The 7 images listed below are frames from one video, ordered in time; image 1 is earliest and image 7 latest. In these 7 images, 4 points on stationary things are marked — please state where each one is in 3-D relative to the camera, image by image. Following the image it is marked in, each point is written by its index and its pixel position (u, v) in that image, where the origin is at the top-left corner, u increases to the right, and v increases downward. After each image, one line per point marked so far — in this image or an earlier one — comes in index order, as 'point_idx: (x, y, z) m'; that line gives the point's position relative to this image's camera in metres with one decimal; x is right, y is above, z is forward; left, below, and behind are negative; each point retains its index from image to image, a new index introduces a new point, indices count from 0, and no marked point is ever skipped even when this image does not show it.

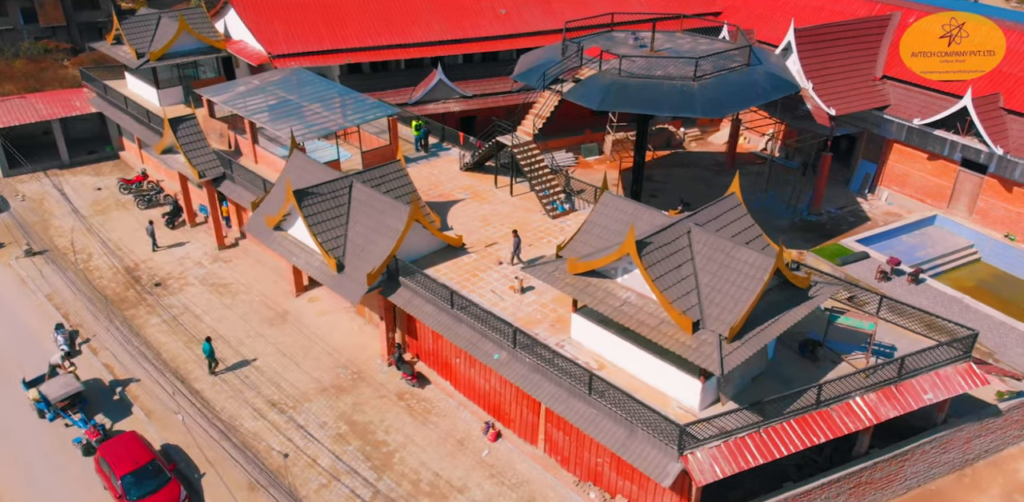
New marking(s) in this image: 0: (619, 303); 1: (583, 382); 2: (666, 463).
0: (+3.0, -1.4, +18.9) m
1: (+2.1, -3.4, +19.5) m
2: (+3.8, -5.0, +17.7) m
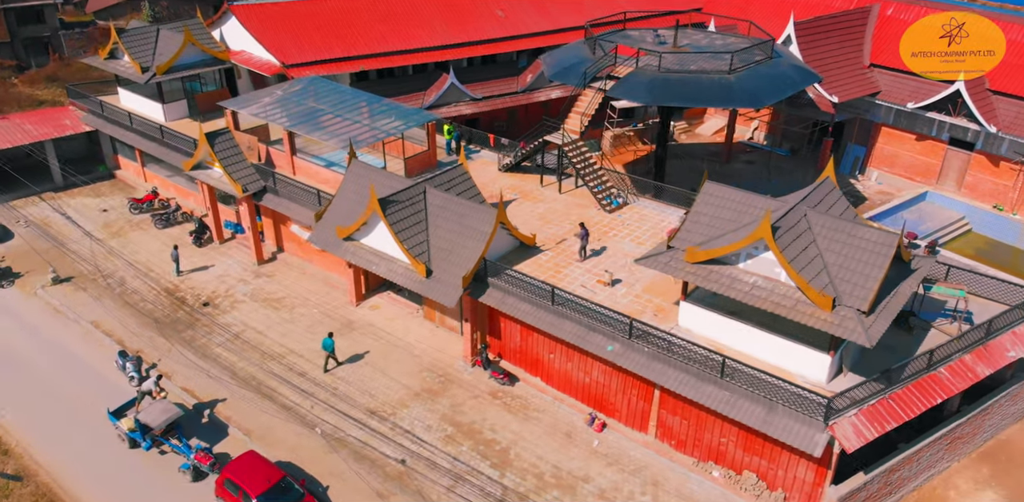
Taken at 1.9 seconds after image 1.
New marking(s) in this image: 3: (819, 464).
0: (+6.3, -1.0, +19.9) m
1: (+5.6, -3.1, +20.4) m
2: (+7.6, -4.6, +18.8) m
3: (+7.9, -5.5, +19.5) m
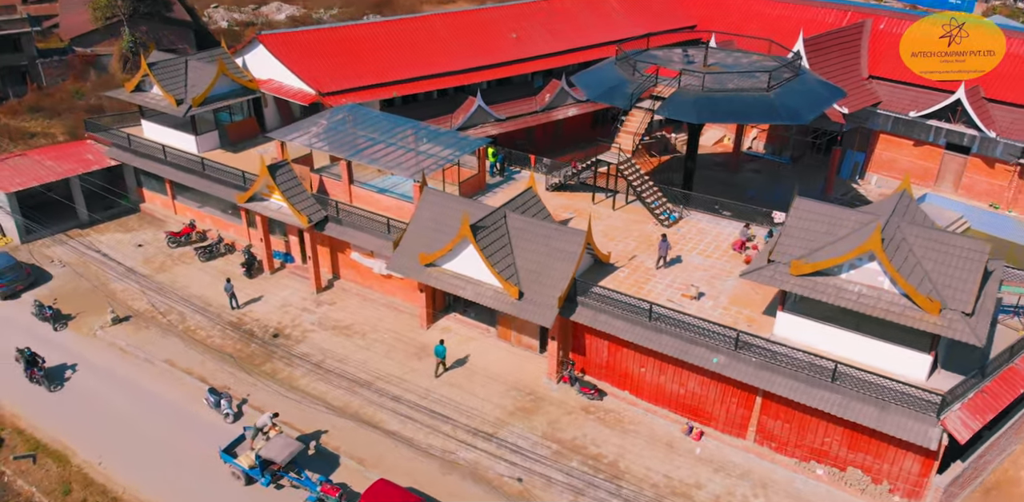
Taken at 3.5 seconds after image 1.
0: (+9.7, -1.3, +21.4) m
1: (+8.9, -3.4, +21.8) m
2: (+11.1, -4.8, +20.4) m
3: (+11.5, -5.7, +21.1) m
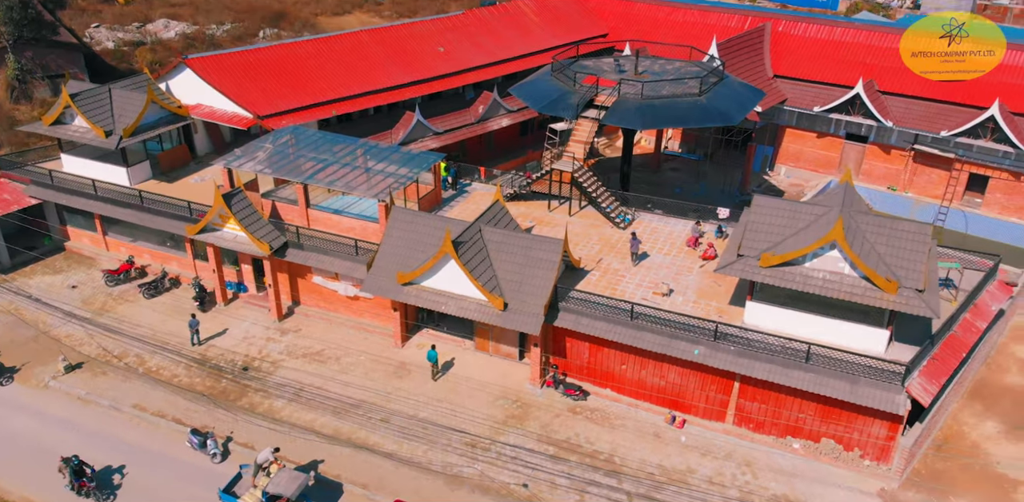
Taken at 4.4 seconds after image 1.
0: (+9.5, -1.0, +23.5) m
1: (+8.9, -3.2, +23.8) m
2: (+11.4, -4.3, +22.7) m
3: (+11.7, -5.2, +23.4) m
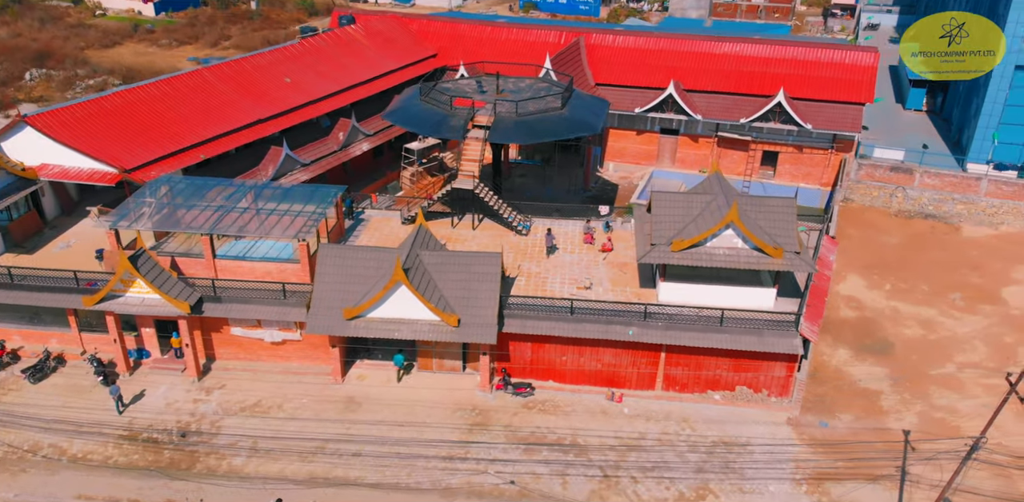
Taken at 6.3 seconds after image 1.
0: (+7.8, -0.2, +28.1) m
1: (+7.4, -2.5, +28.2) m
2: (+10.3, -3.3, +27.9) m
3: (+10.5, -4.1, +28.7) m
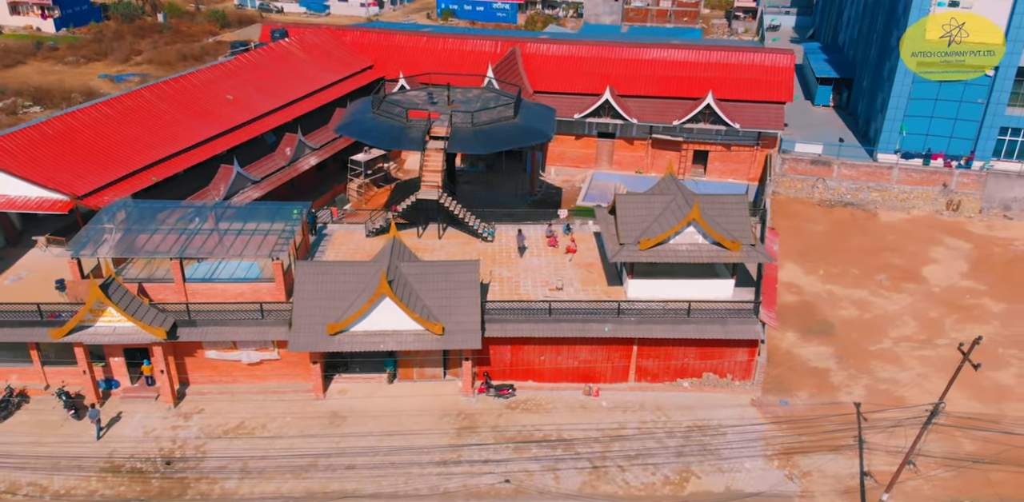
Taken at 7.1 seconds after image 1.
0: (+6.9, -0.1, +30.0) m
1: (+6.6, -2.4, +30.1) m
2: (+9.5, -3.0, +30.0) m
3: (+9.7, -3.9, +30.8) m
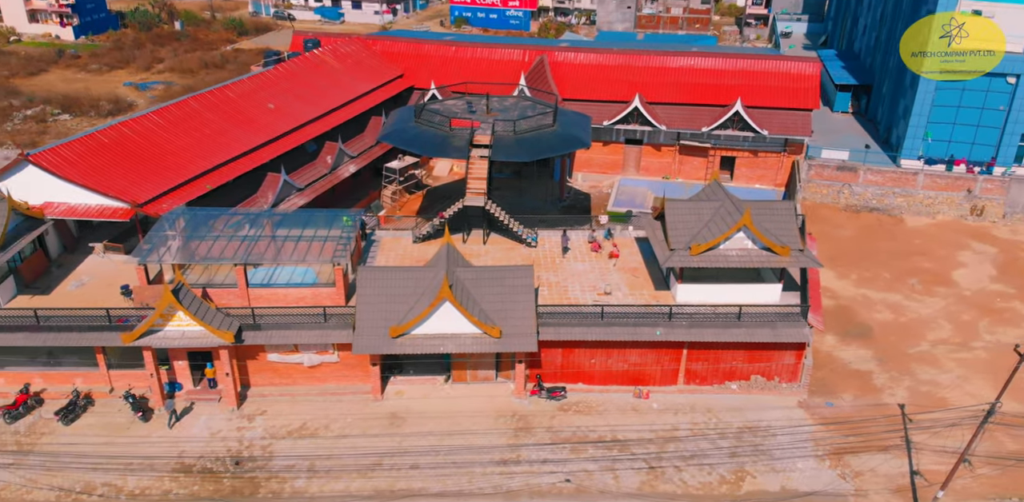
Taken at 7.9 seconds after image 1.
0: (+9.1, -0.3, +30.8) m
1: (+8.8, -2.6, +30.9) m
2: (+11.7, -3.2, +30.8) m
3: (+11.9, -4.1, +31.6) m
